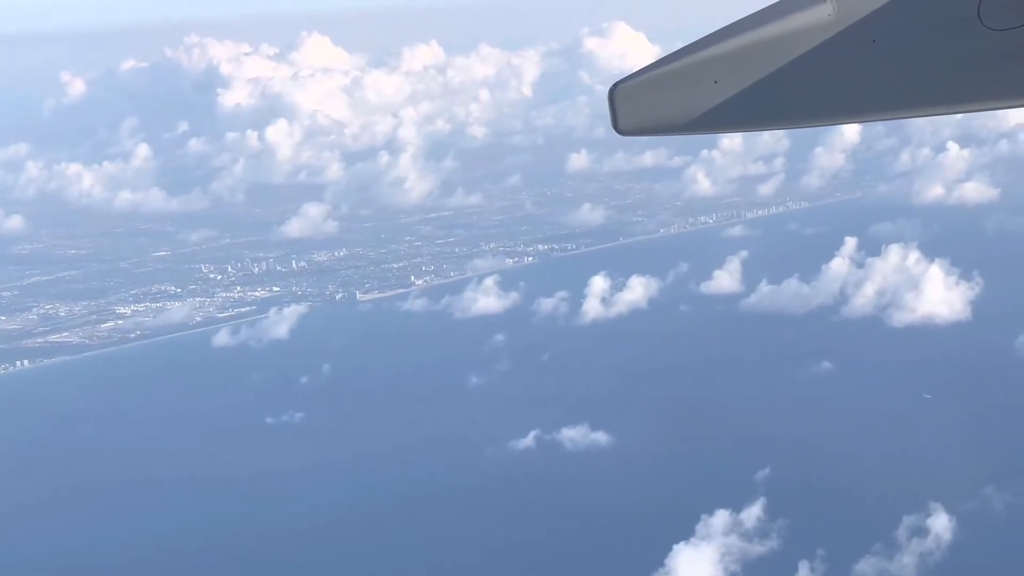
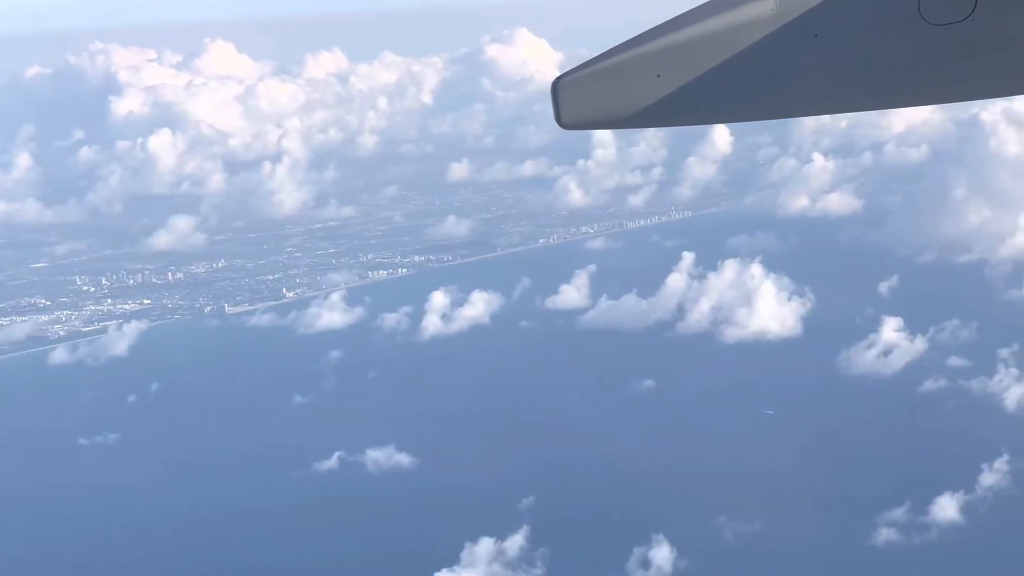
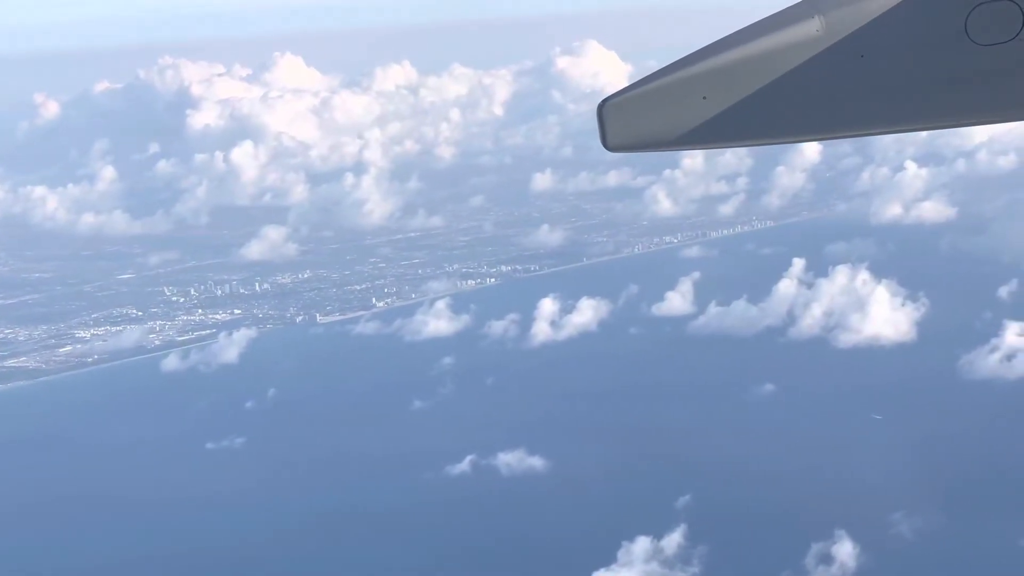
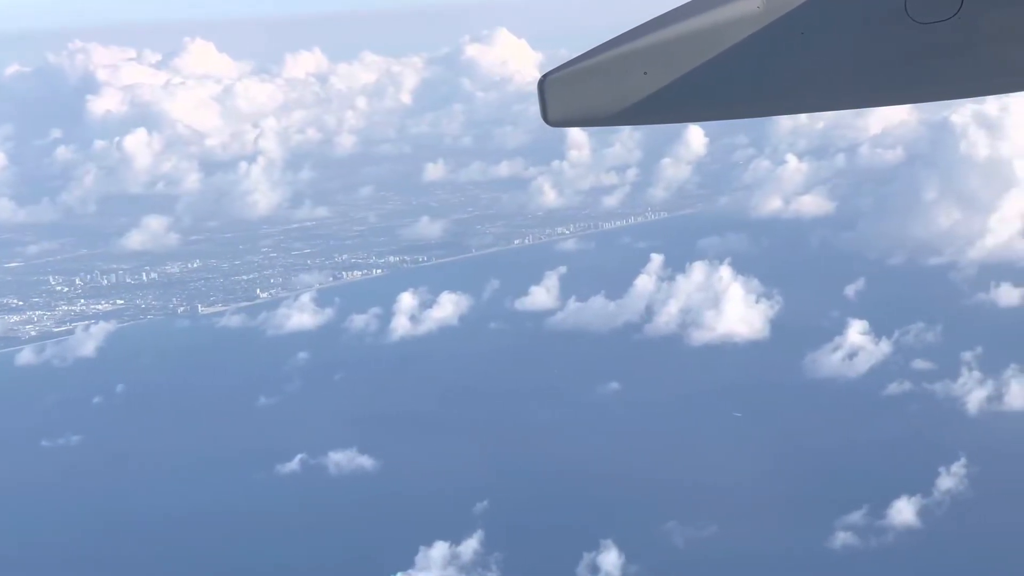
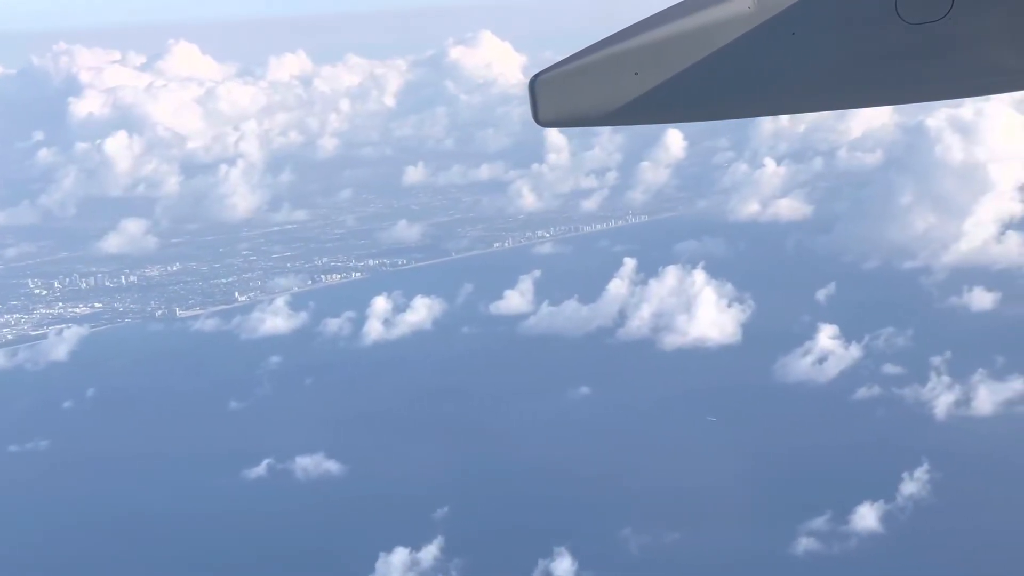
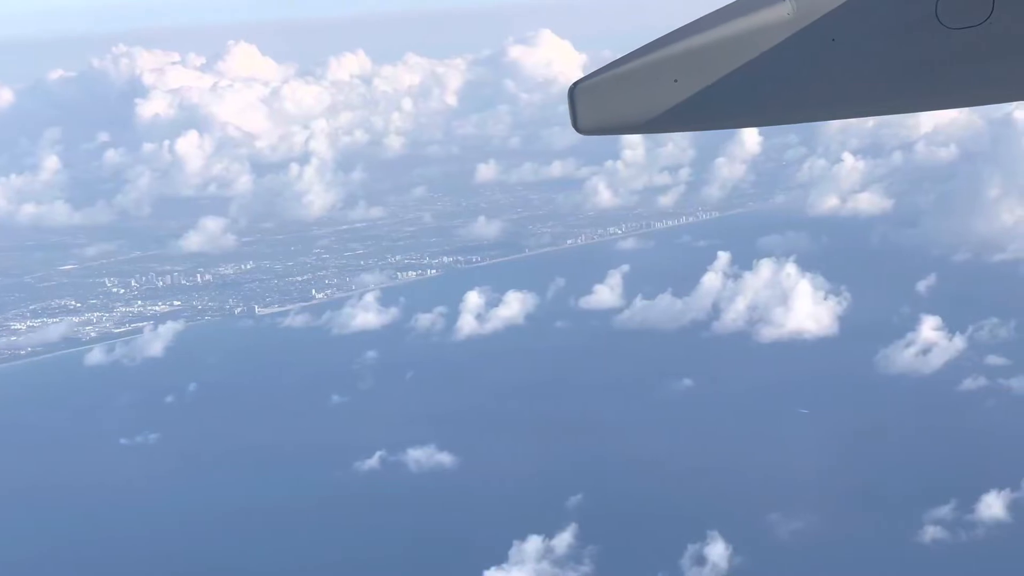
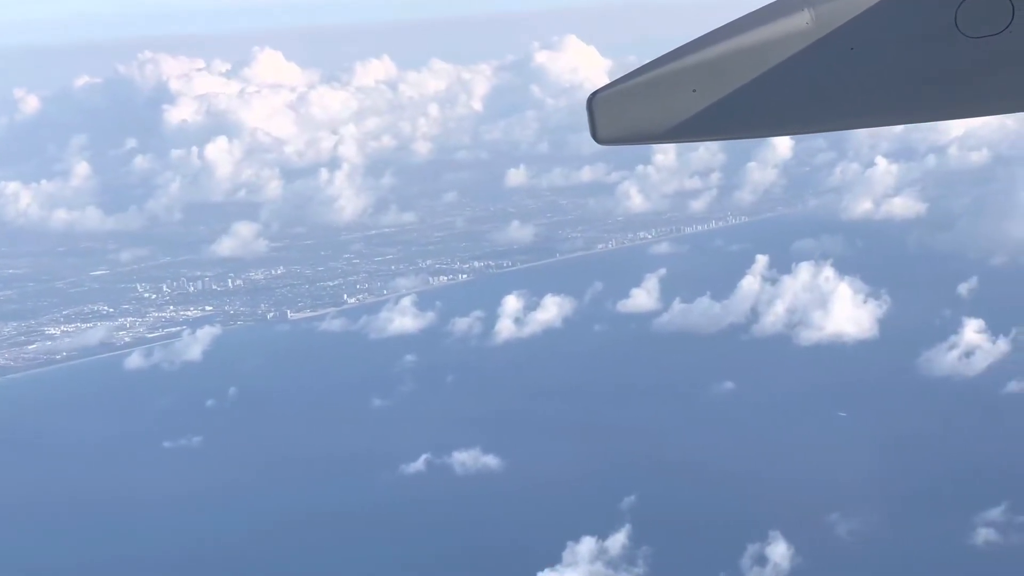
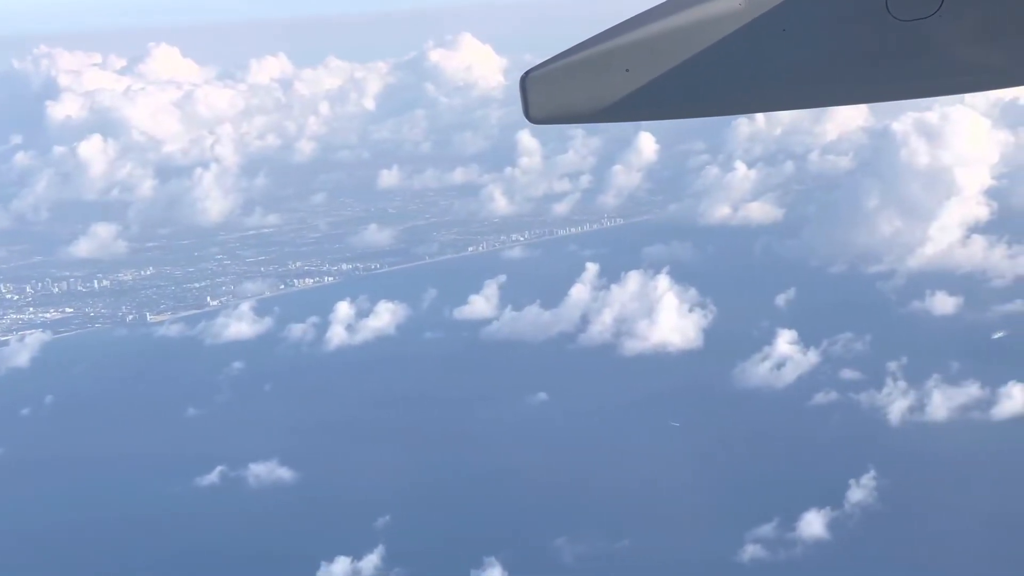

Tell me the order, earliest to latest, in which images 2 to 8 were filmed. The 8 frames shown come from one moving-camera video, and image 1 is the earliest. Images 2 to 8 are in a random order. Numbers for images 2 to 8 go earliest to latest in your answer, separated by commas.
3, 7, 6, 2, 4, 5, 8
